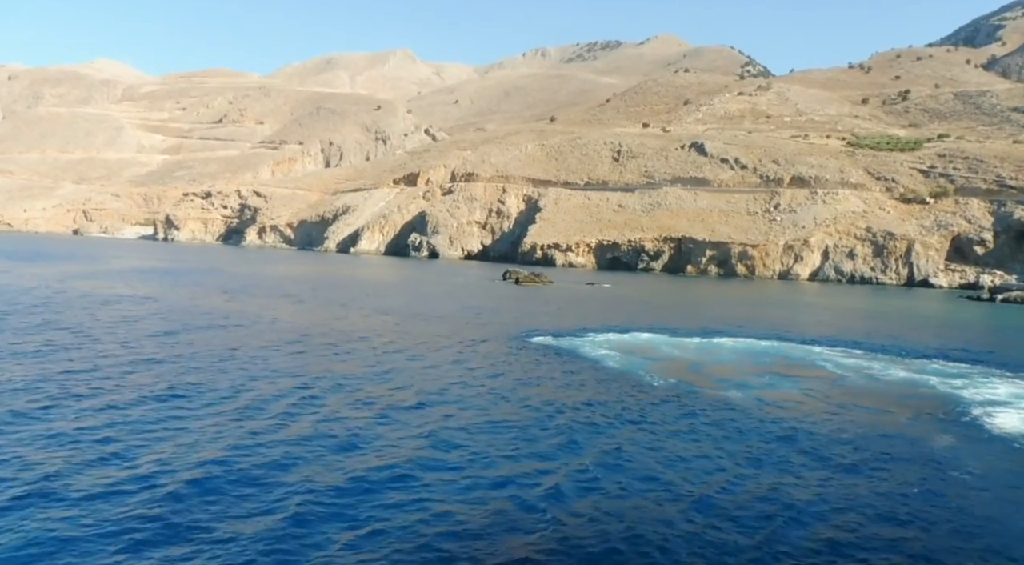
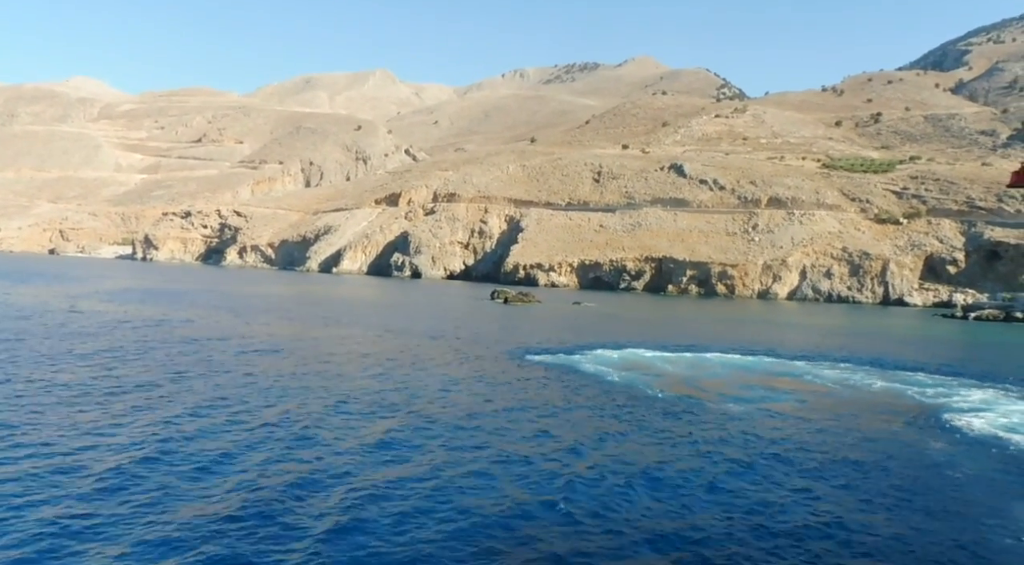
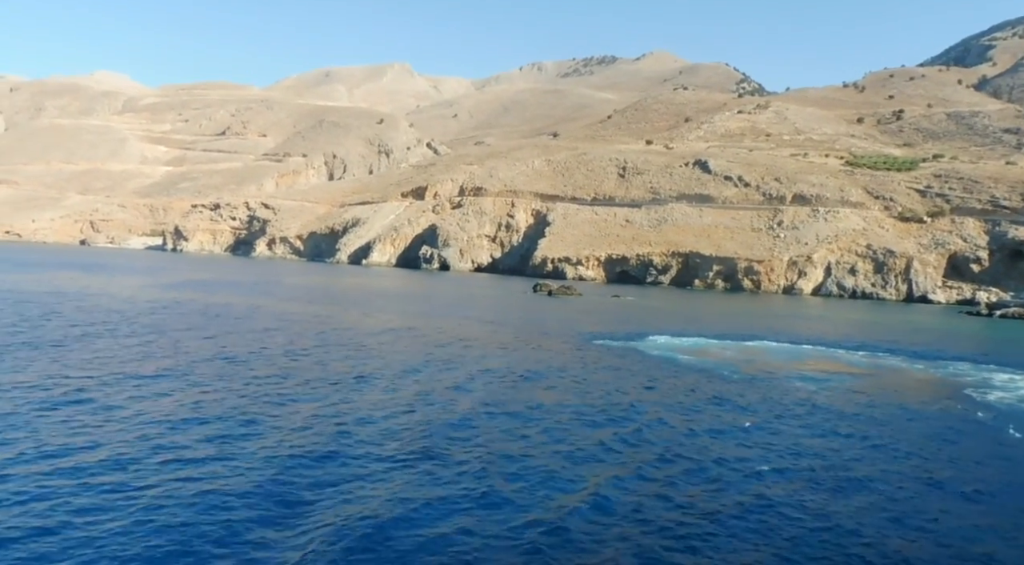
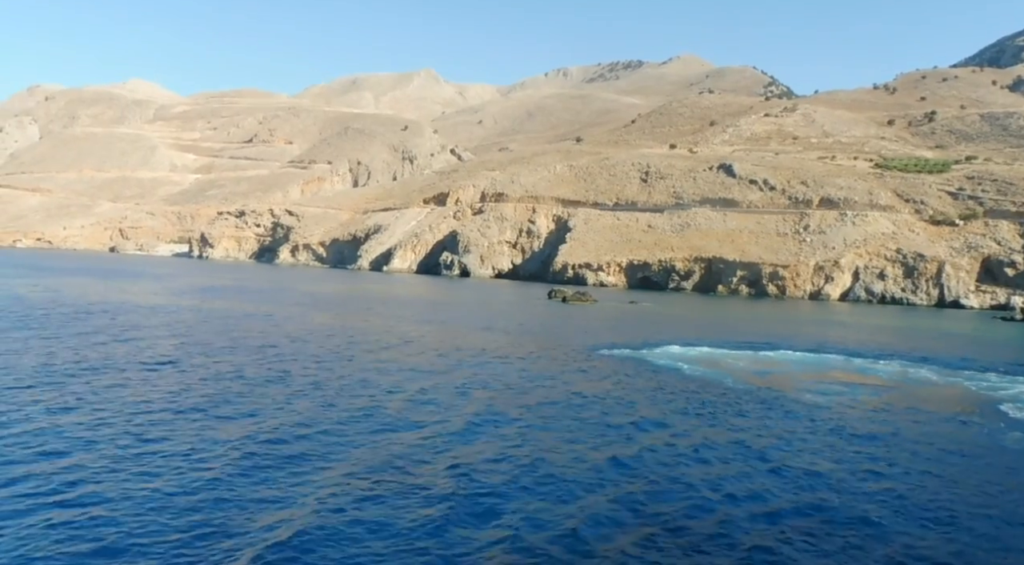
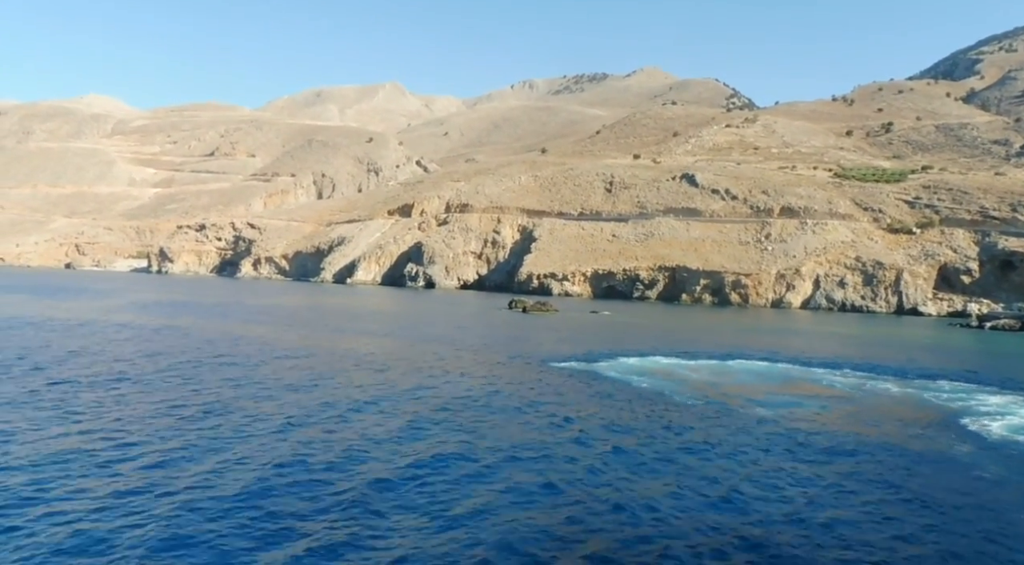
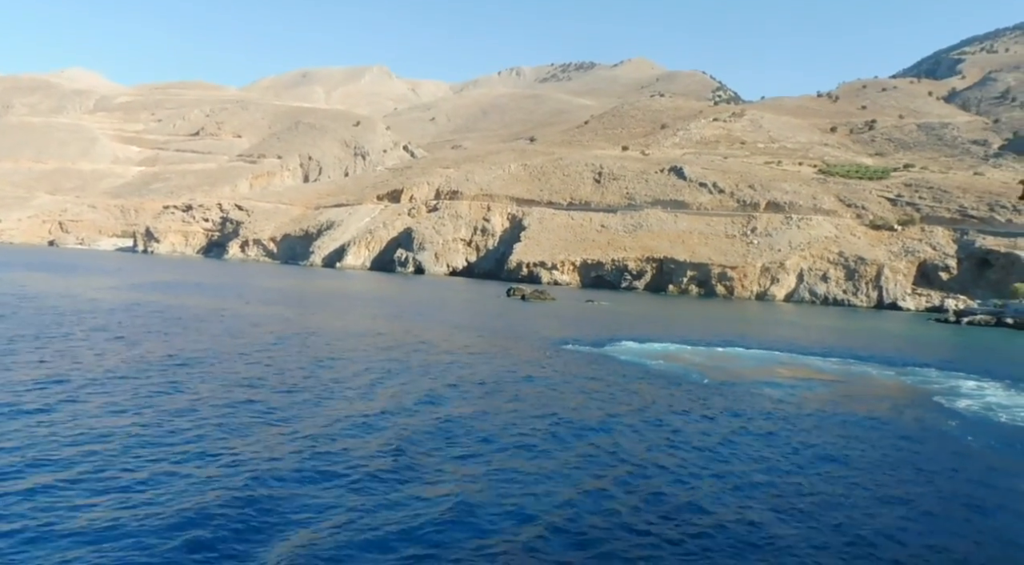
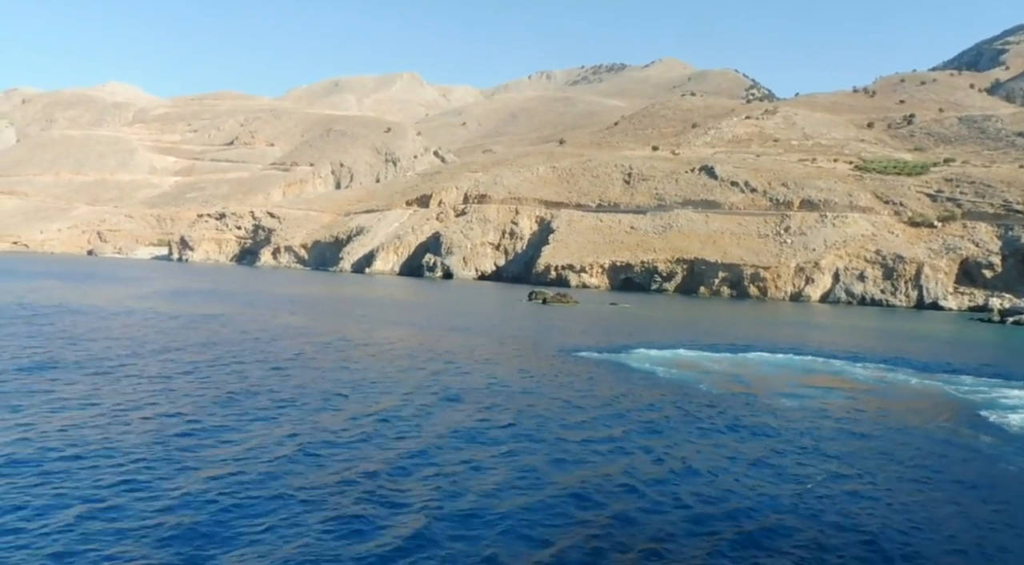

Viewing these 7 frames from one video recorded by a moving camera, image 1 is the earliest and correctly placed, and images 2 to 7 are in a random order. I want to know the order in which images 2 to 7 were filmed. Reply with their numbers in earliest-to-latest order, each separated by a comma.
2, 5, 7, 4, 6, 3
